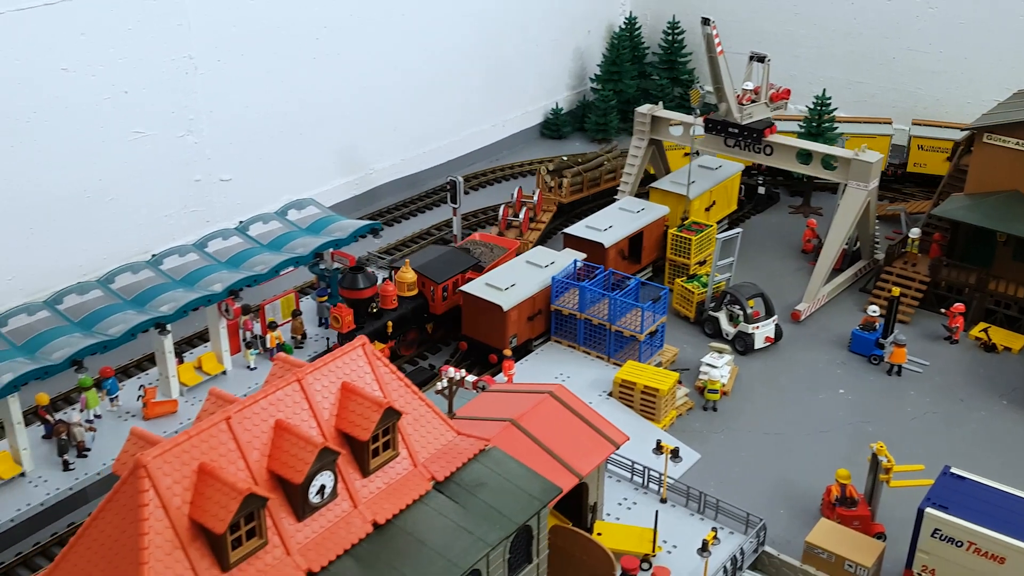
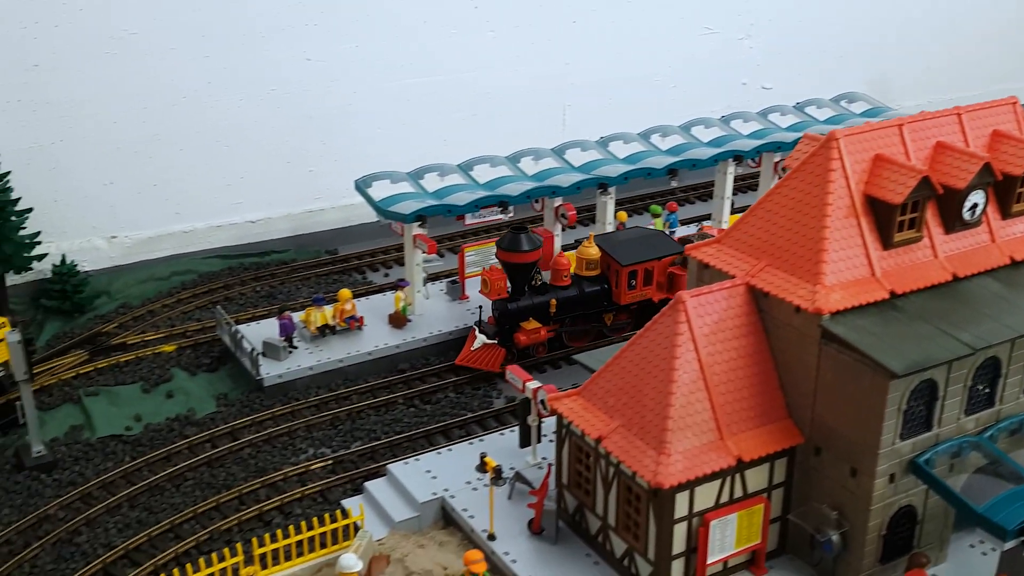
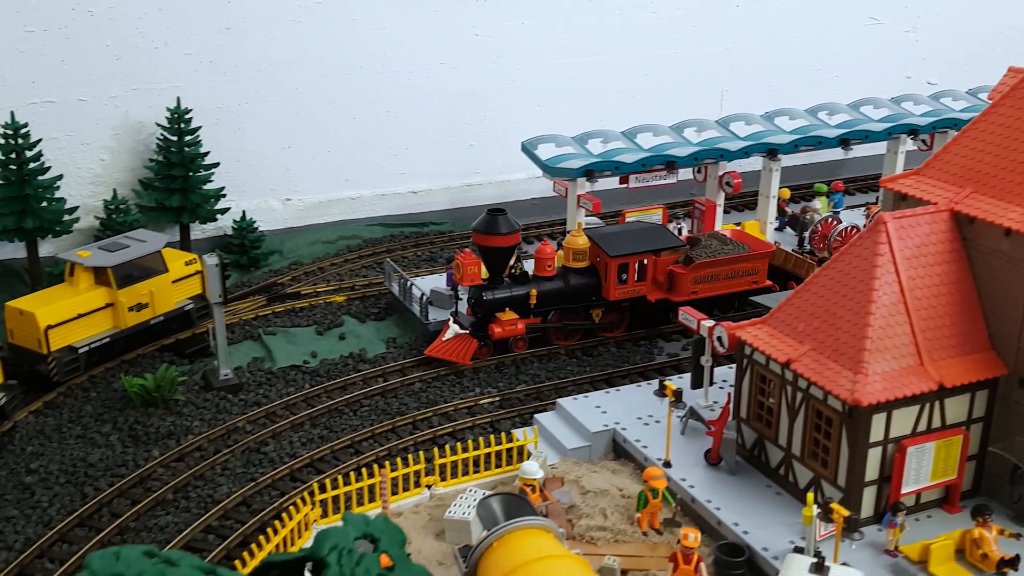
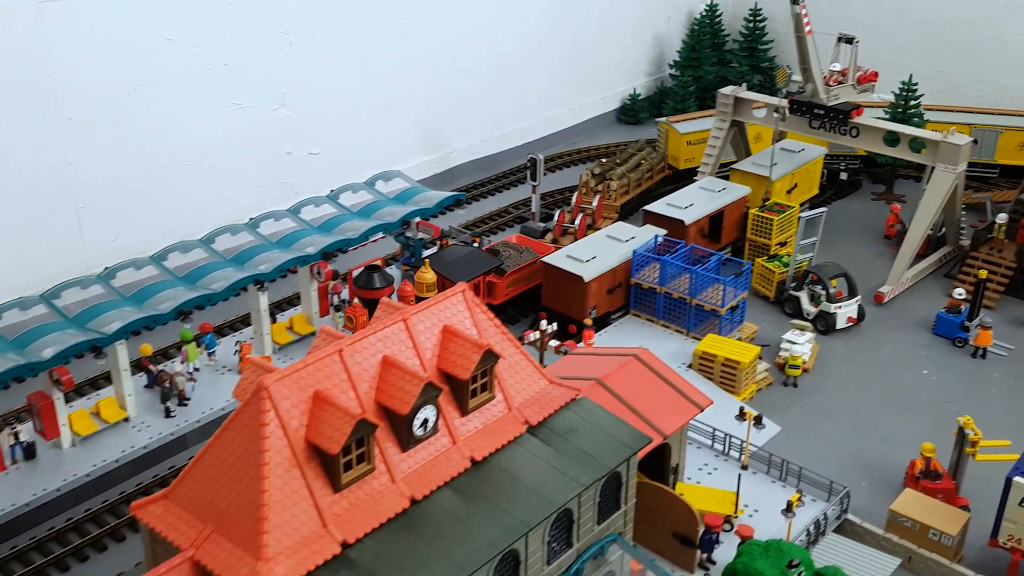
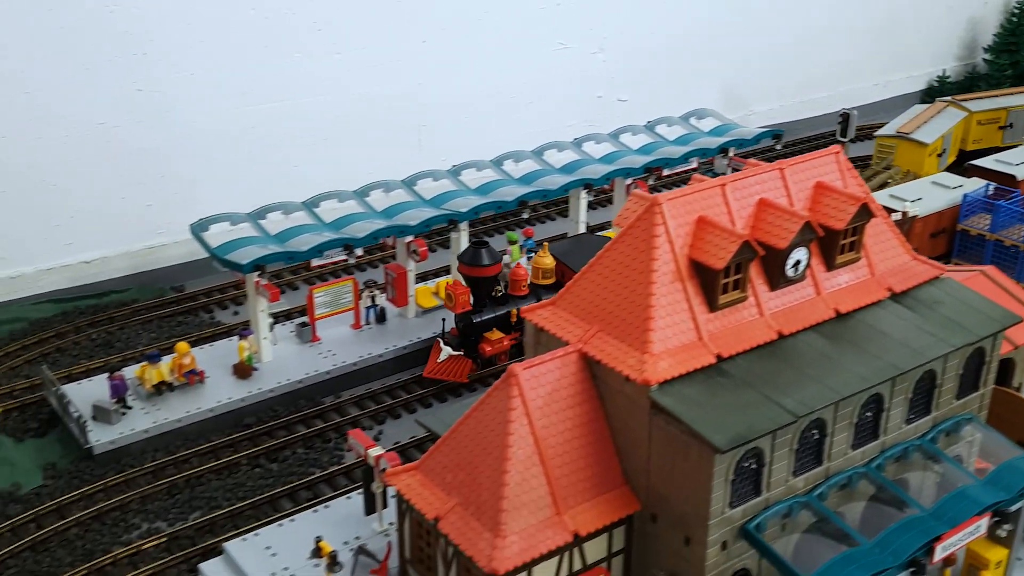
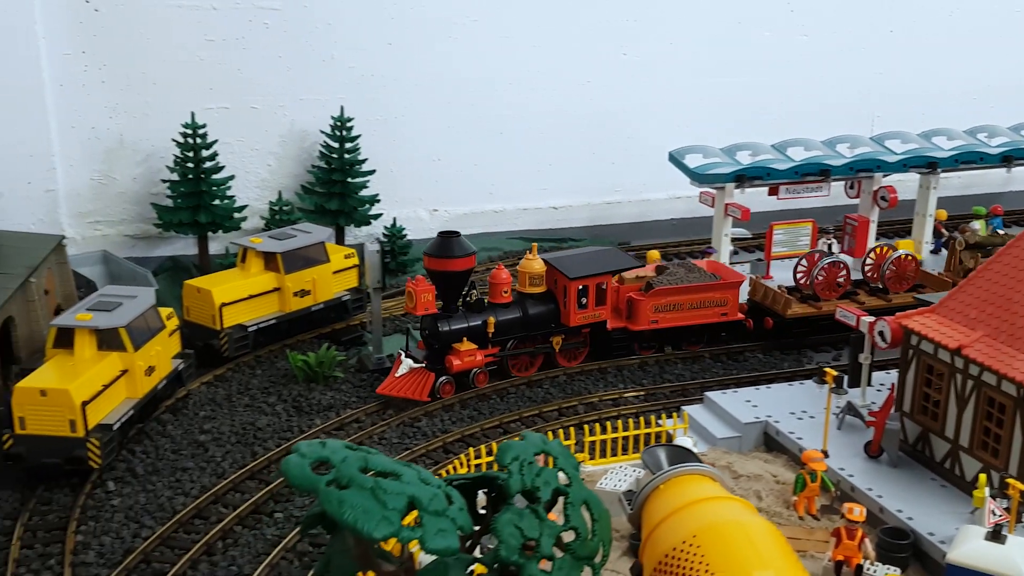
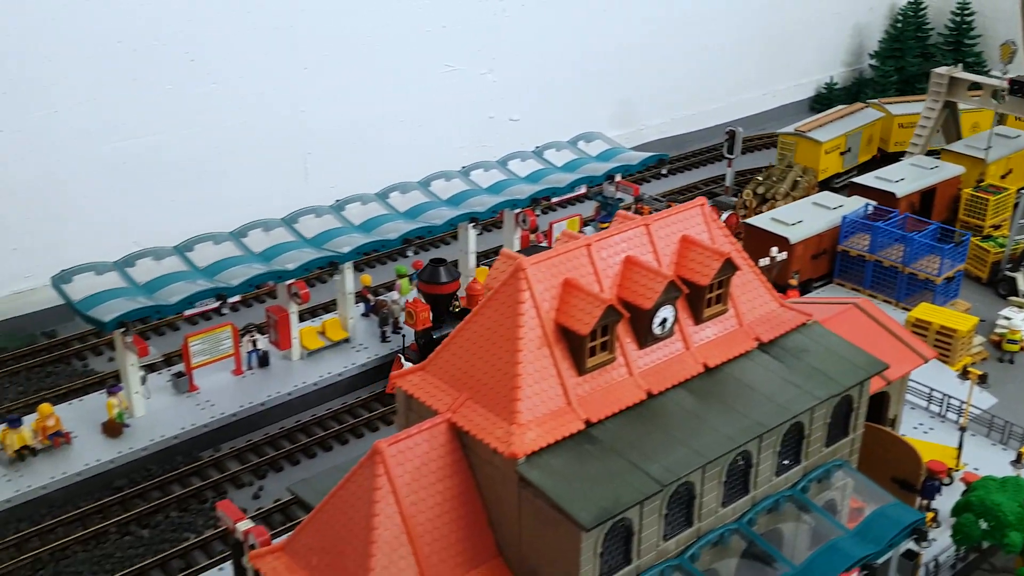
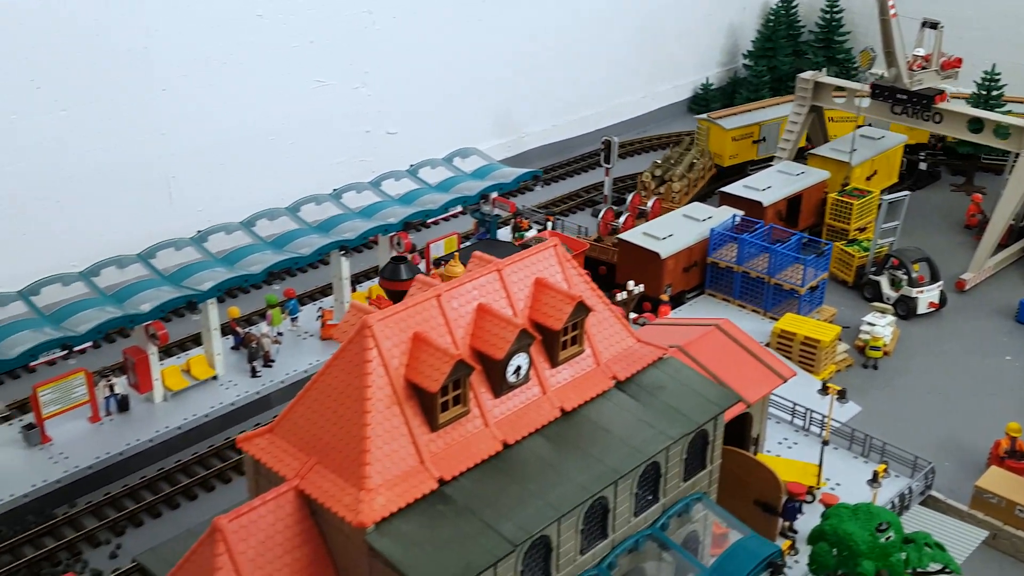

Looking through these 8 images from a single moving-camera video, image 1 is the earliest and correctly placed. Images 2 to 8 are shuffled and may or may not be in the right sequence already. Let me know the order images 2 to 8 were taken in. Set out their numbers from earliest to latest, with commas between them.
4, 8, 7, 5, 2, 3, 6
